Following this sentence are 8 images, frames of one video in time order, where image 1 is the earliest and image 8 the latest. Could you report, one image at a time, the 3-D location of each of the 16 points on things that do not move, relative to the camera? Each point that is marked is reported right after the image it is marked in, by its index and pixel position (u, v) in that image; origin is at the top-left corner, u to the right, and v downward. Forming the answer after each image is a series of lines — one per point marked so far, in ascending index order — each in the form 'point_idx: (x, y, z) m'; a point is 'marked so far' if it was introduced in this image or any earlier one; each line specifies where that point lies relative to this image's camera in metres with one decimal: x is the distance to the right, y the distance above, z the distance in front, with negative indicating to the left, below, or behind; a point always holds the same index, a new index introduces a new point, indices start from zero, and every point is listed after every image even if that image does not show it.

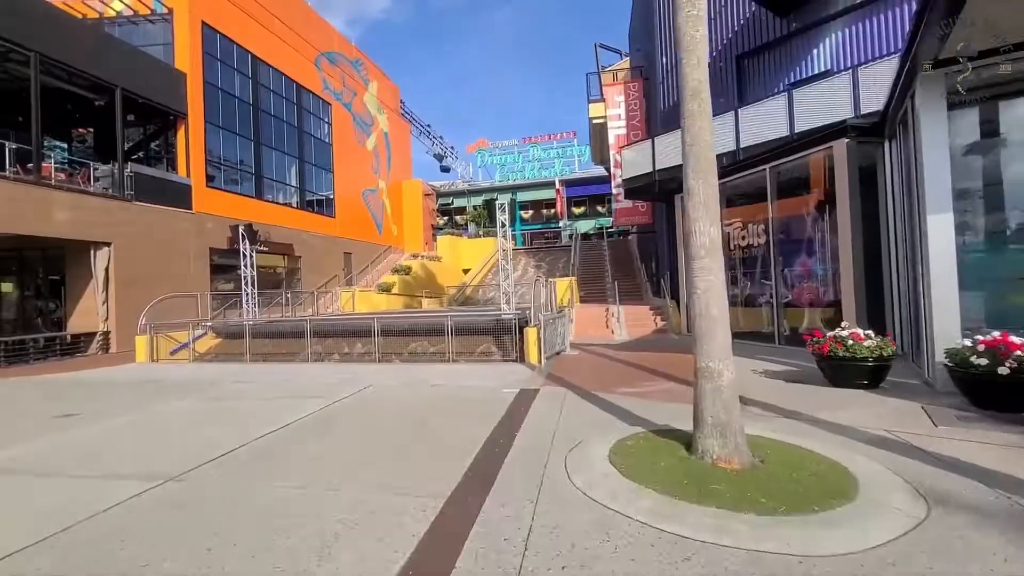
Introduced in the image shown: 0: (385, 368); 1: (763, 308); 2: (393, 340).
0: (-3.0, -1.9, +11.8) m
1: (+7.0, -0.5, +13.6) m
2: (-3.4, -1.4, +14.1) m
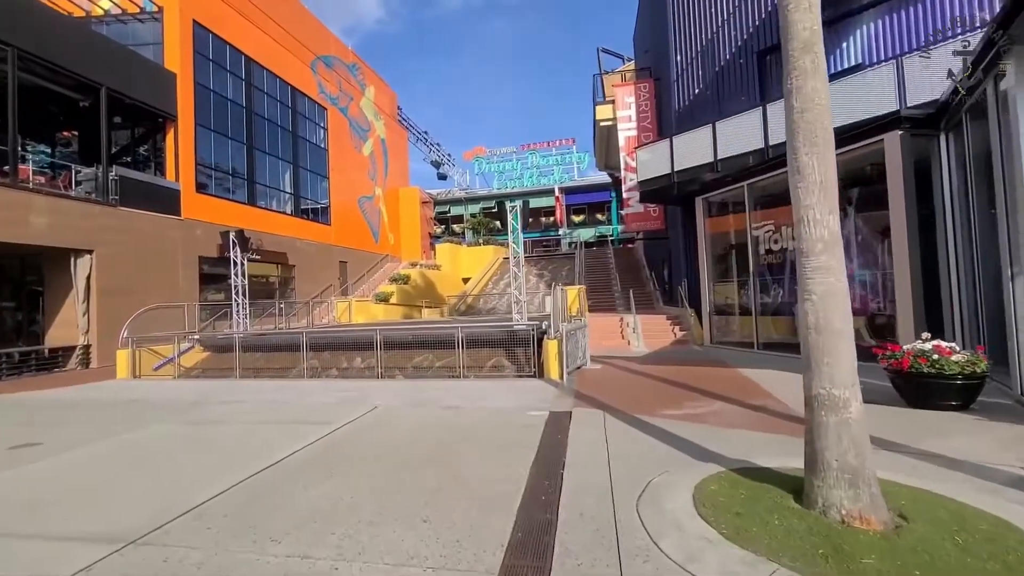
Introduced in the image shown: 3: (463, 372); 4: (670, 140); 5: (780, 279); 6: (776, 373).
0: (-2.6, -2.1, +10.7) m
1: (+7.4, -0.7, +12.6) m
2: (-3.0, -1.7, +13.0) m
3: (-1.2, -2.1, +12.1) m
4: (+4.9, +4.6, +15.6) m
5: (+7.3, +0.3, +13.0) m
6: (+5.5, -1.8, +10.3) m
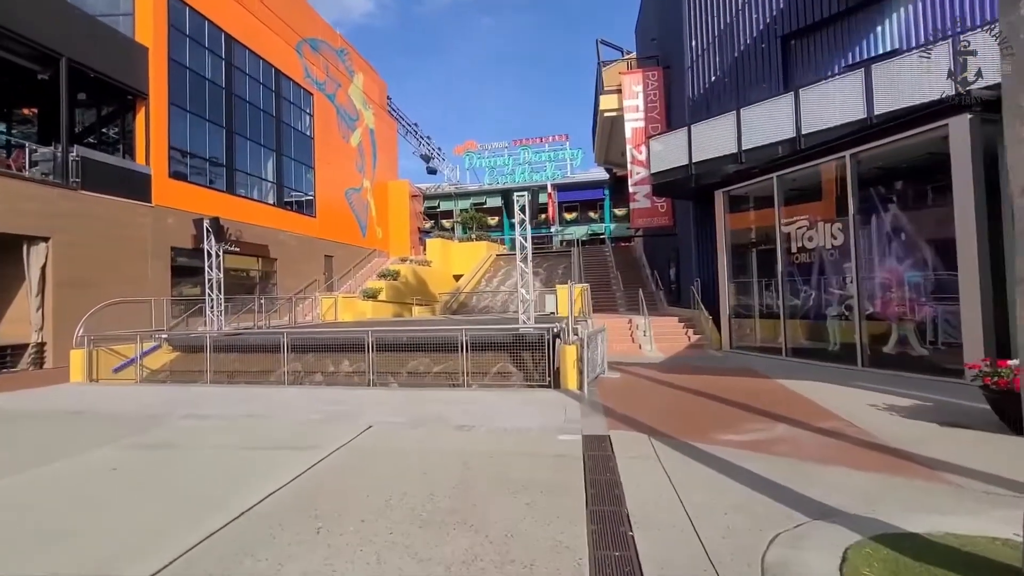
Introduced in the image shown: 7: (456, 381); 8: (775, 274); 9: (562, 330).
0: (-2.4, -2.0, +9.3) m
1: (+7.5, -0.7, +11.6) m
2: (-2.9, -1.6, +11.6) m
3: (-1.0, -2.0, +10.8) m
4: (+5.1, +4.6, +14.5) m
5: (+7.4, +0.2, +12.0) m
6: (+5.7, -1.8, +9.2) m
7: (-1.3, -2.1, +11.1) m
8: (+7.0, +0.4, +12.9) m
9: (+1.1, -0.9, +10.9) m
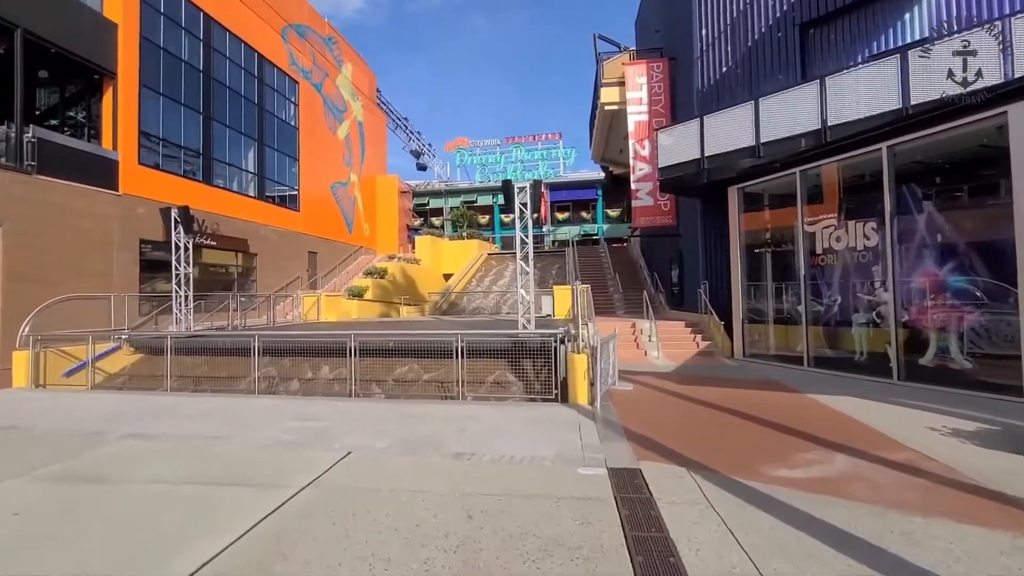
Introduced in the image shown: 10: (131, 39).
0: (-2.4, -2.0, +8.2) m
1: (+7.5, -0.8, +10.6) m
2: (-2.9, -1.5, +10.5) m
3: (-1.0, -2.0, +9.7) m
4: (+5.1, +4.5, +13.5) m
5: (+7.4, +0.1, +11.0) m
6: (+5.8, -1.9, +8.3) m
7: (-1.3, -2.1, +10.0) m
8: (+6.9, +0.3, +12.0) m
9: (+1.1, -1.0, +9.8) m
10: (-14.6, +9.5, +19.1) m
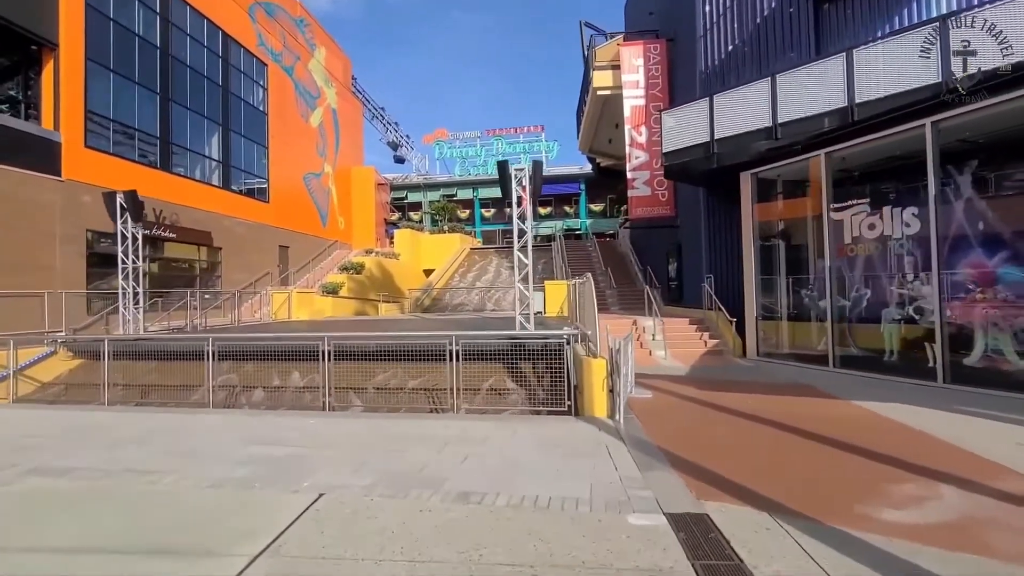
0: (-2.3, -1.9, +6.8) m
1: (+7.5, -0.7, +9.7) m
2: (-2.9, -1.4, +9.1) m
3: (-1.0, -1.9, +8.4) m
4: (+4.9, +4.7, +12.4) m
5: (+7.4, +0.2, +10.1) m
6: (+5.8, -1.8, +7.2) m
7: (-1.3, -2.0, +8.7) m
8: (+6.8, +0.4, +11.0) m
9: (+1.1, -0.9, +8.6) m
10: (-15.1, +9.7, +17.2) m
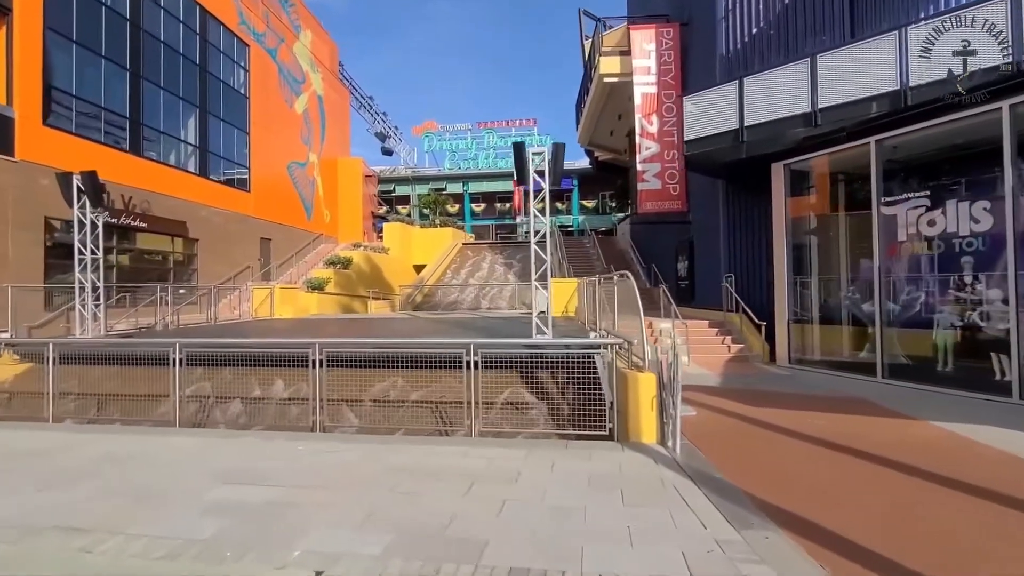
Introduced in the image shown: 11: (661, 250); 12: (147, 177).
0: (-1.9, -1.9, +5.6) m
1: (+7.7, -0.7, +8.8) m
2: (-2.6, -1.4, +7.8) m
3: (-0.7, -1.9, +7.2) m
4: (+5.1, +4.7, +11.4) m
5: (+7.6, +0.2, +9.1) m
6: (+6.2, -1.9, +6.3) m
7: (-1.0, -1.9, +7.5) m
8: (+7.1, +0.4, +10.1) m
9: (+1.4, -0.9, +7.5) m
10: (-14.9, +9.9, +15.5) m
11: (+5.9, +1.5, +19.5) m
12: (-14.2, +4.4, +19.2) m
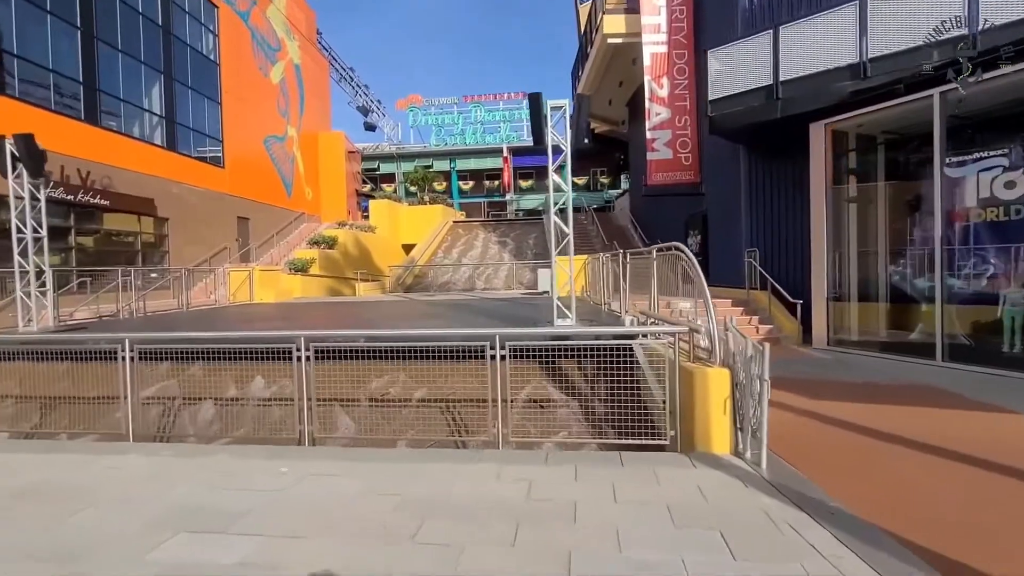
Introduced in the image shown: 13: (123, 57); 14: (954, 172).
0: (-1.5, -1.7, +4.4) m
1: (+8.0, -0.3, +7.8) m
2: (-2.3, -1.1, +6.6) m
3: (-0.4, -1.6, +6.0) m
4: (+5.3, +5.2, +10.1) m
5: (+7.9, +0.7, +8.1) m
6: (+6.5, -1.5, +5.3) m
7: (-0.7, -1.7, +6.3) m
8: (+7.3, +0.9, +9.1) m
9: (+1.7, -0.5, +6.3) m
10: (-14.9, +10.3, +13.4) m
11: (+5.8, +2.4, +18.4) m
12: (-14.3, +4.9, +17.4) m
13: (-14.6, +8.7, +18.8) m
14: (+7.5, +2.0, +8.7) m
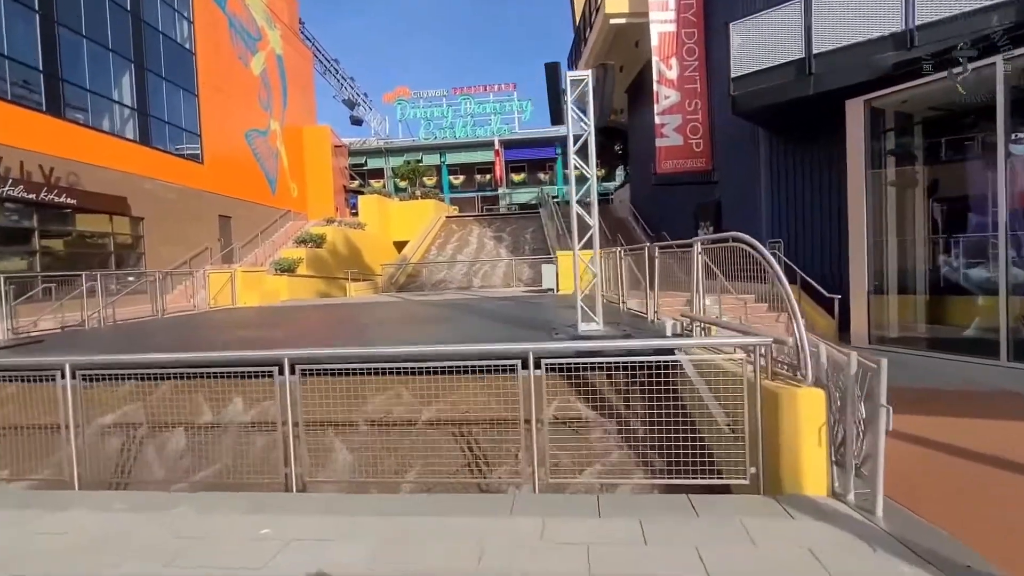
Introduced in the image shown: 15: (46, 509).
0: (-1.2, -1.8, +3.4) m
1: (+8.2, -0.2, +7.0) m
2: (-2.1, -1.2, +5.6) m
3: (-0.1, -1.6, +5.1) m
4: (+5.4, +5.3, +9.2) m
5: (+8.1, +0.8, +7.3) m
6: (+6.8, -1.4, +4.5) m
7: (-0.4, -1.7, +5.3) m
8: (+7.5, +1.0, +8.2) m
9: (+2.0, -0.5, +5.4) m
10: (-15.0, +10.0, +12.1) m
11: (+5.8, +2.6, +17.5) m
12: (-14.4, +4.7, +16.1) m
13: (-14.8, +8.5, +17.5) m
14: (+7.7, +2.1, +7.8) m
15: (-4.1, -1.9, +4.3) m
